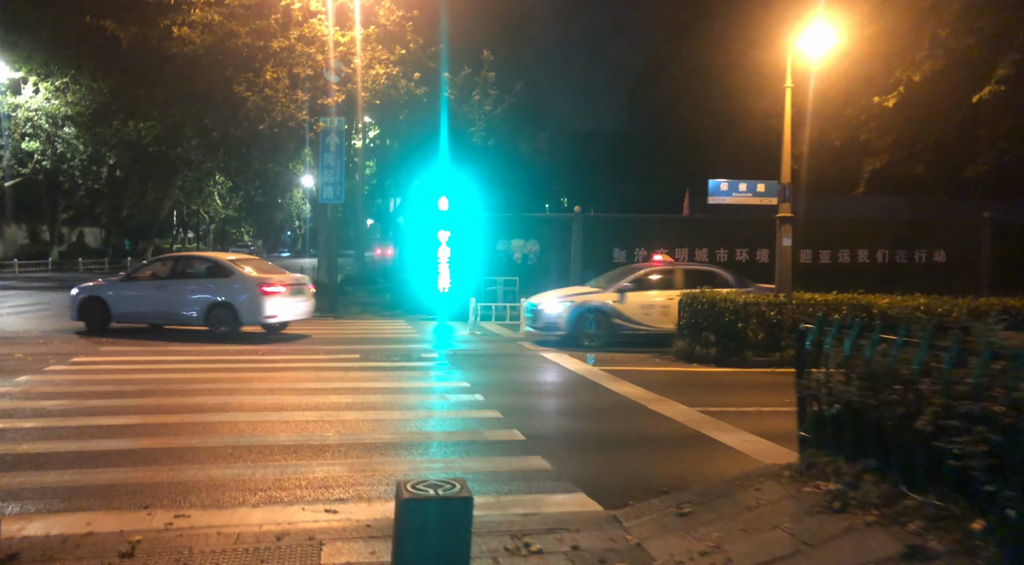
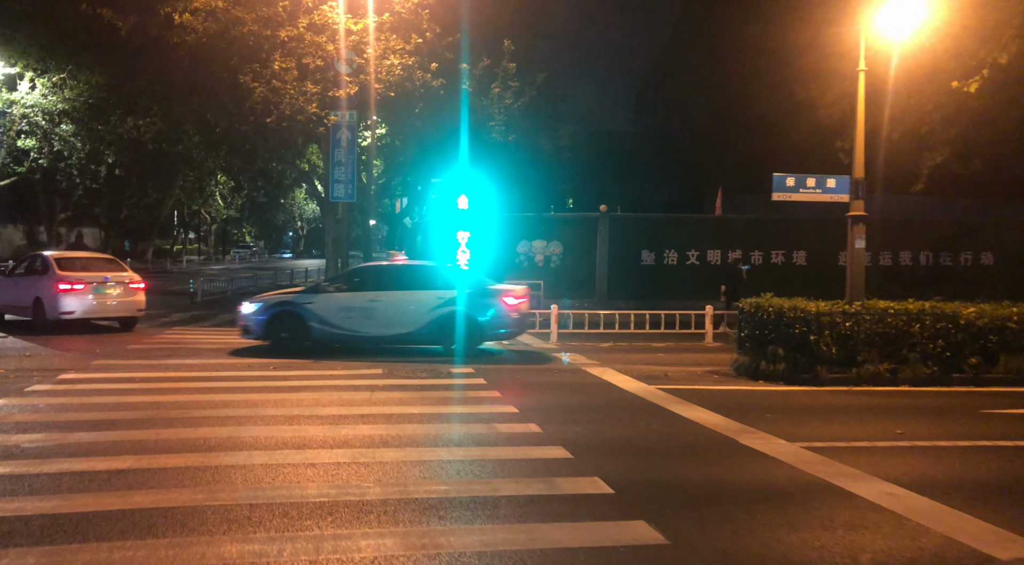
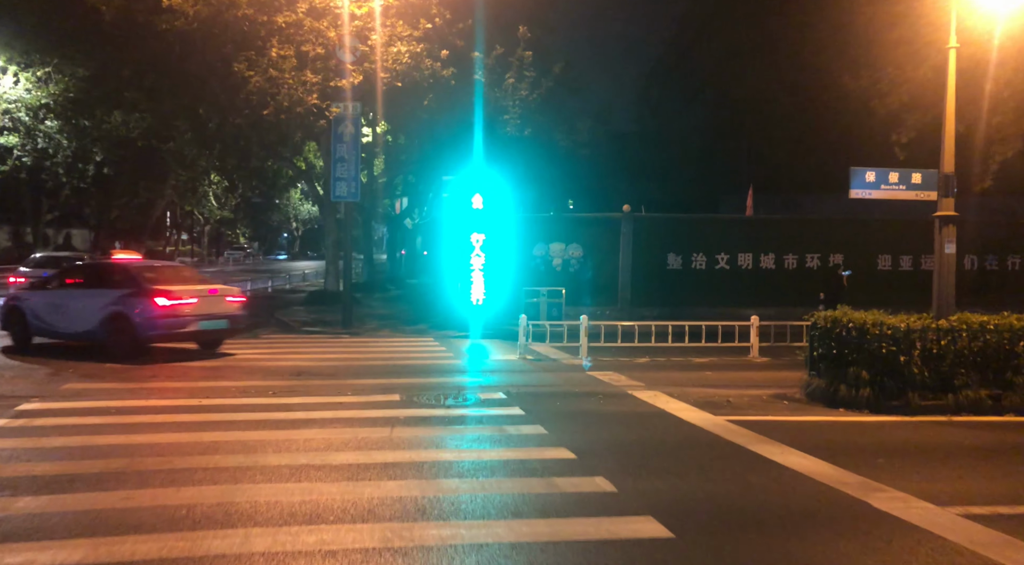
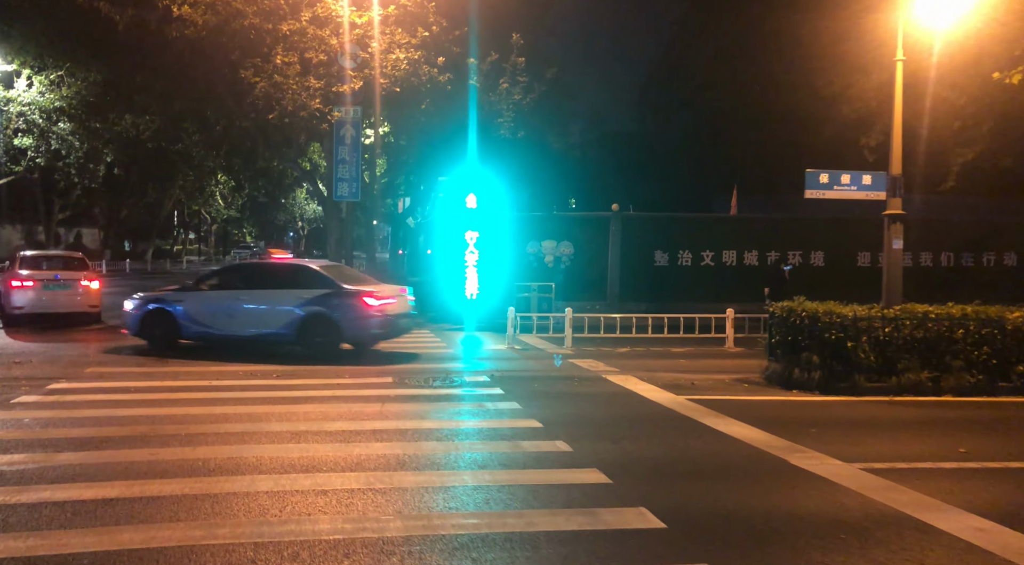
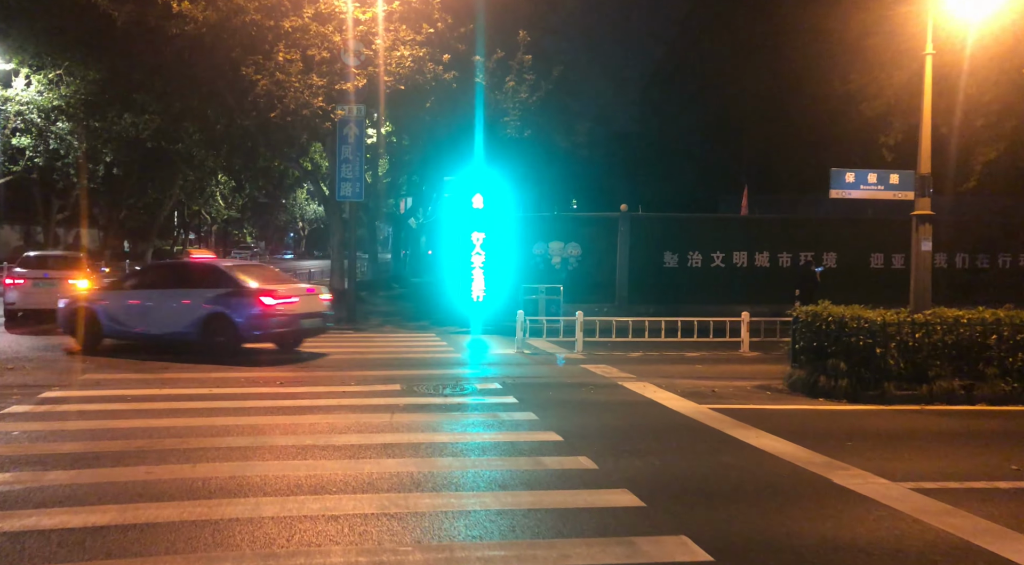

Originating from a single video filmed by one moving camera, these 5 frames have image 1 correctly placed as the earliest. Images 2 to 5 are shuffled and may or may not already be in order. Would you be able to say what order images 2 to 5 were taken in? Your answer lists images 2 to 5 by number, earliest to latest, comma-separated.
2, 4, 5, 3
